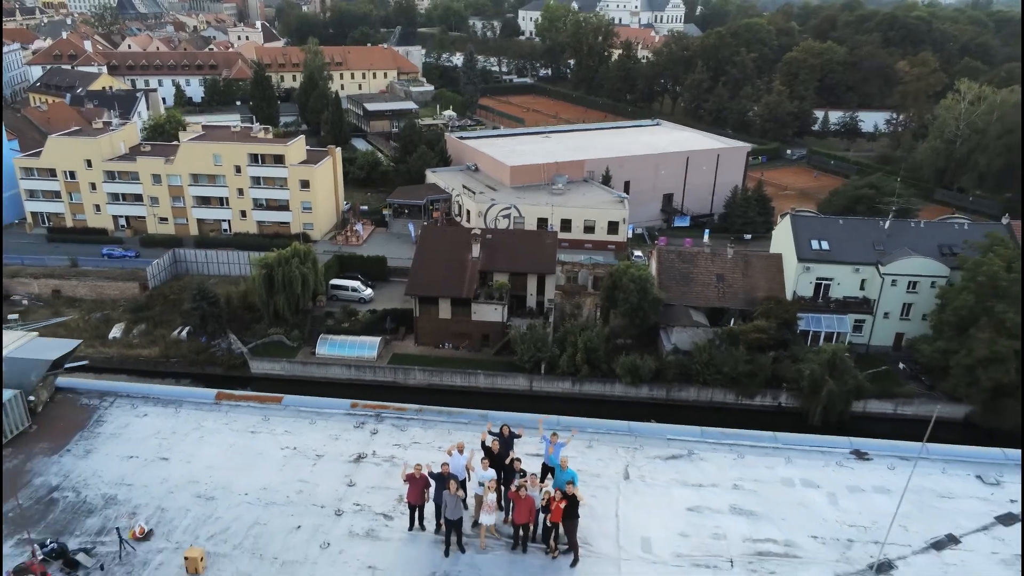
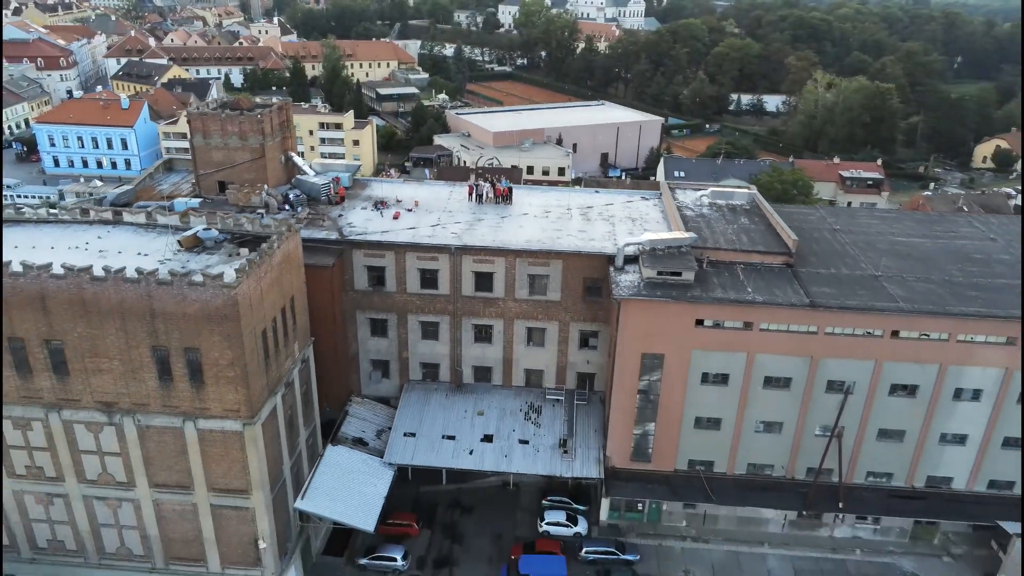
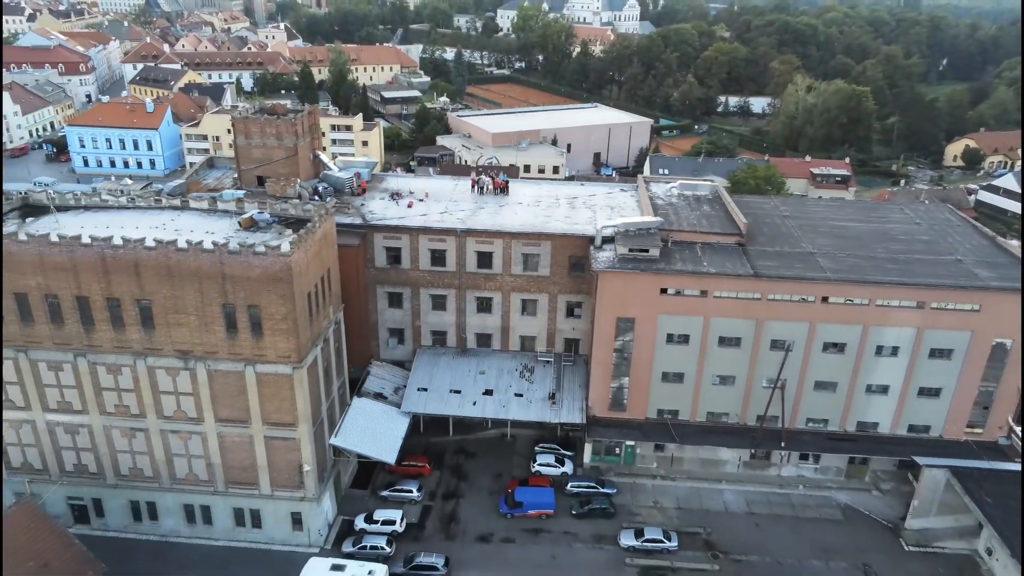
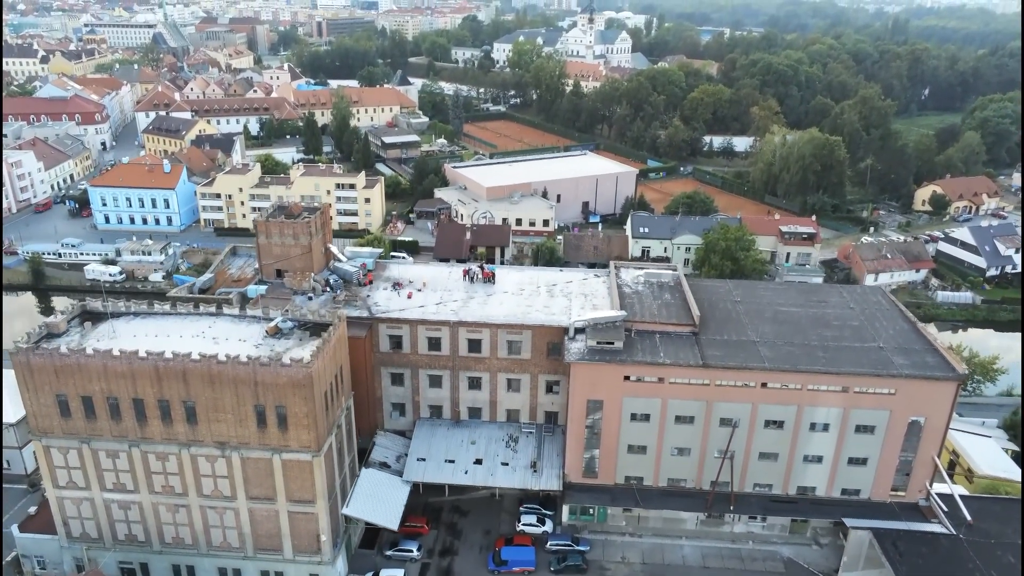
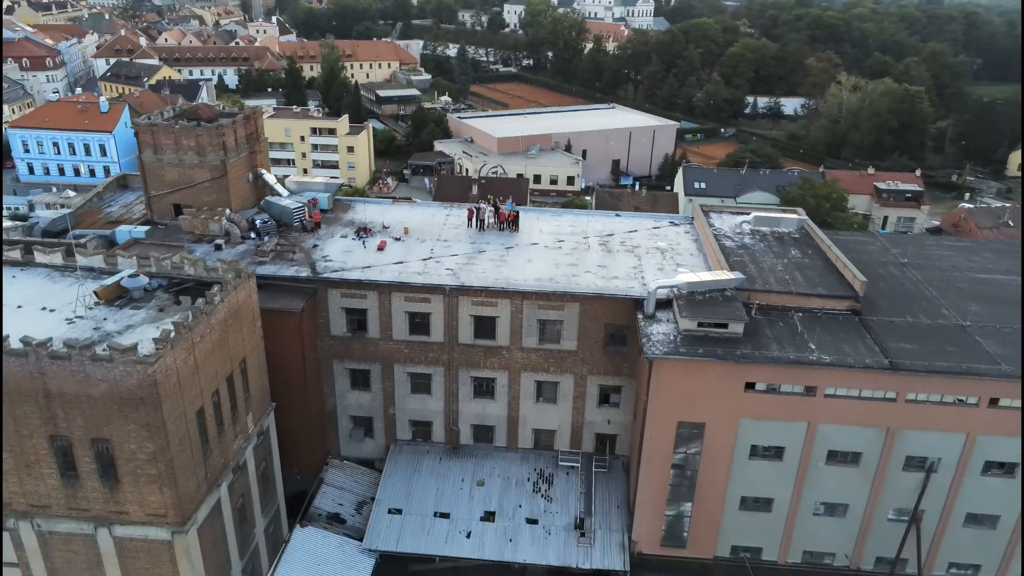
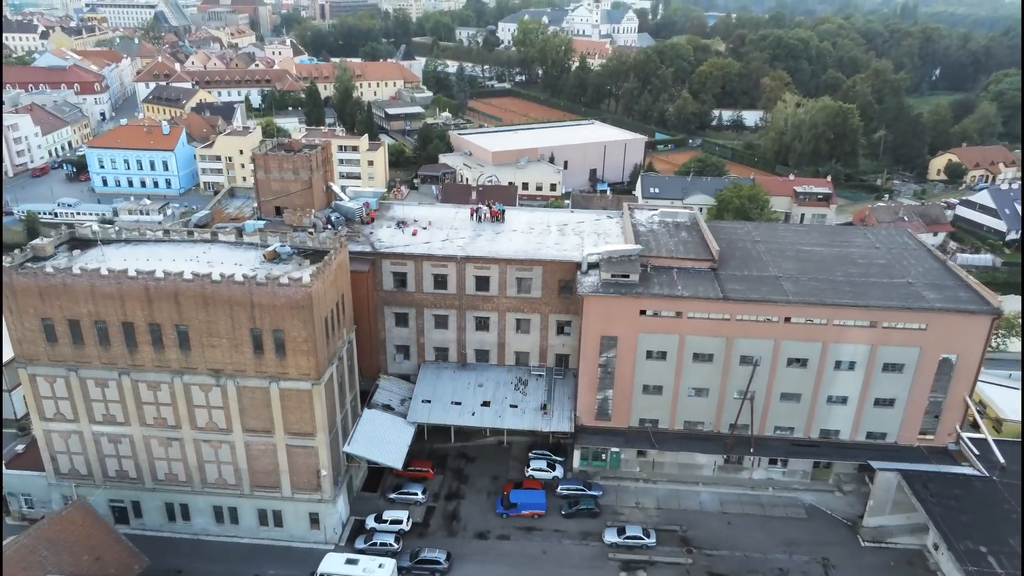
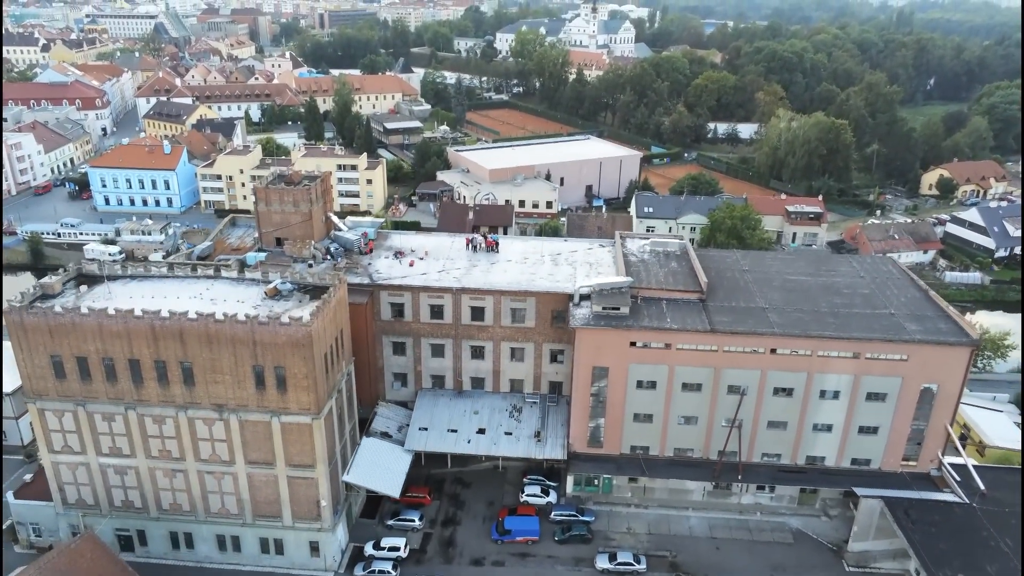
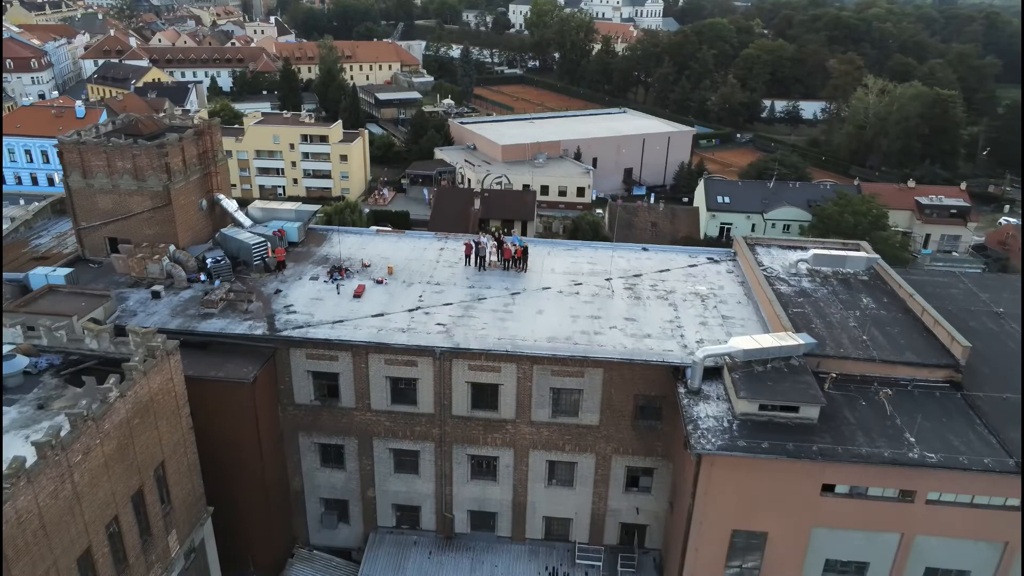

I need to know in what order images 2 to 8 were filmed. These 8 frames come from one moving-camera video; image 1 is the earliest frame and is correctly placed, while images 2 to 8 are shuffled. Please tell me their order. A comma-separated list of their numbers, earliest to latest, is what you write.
8, 5, 2, 3, 6, 7, 4
